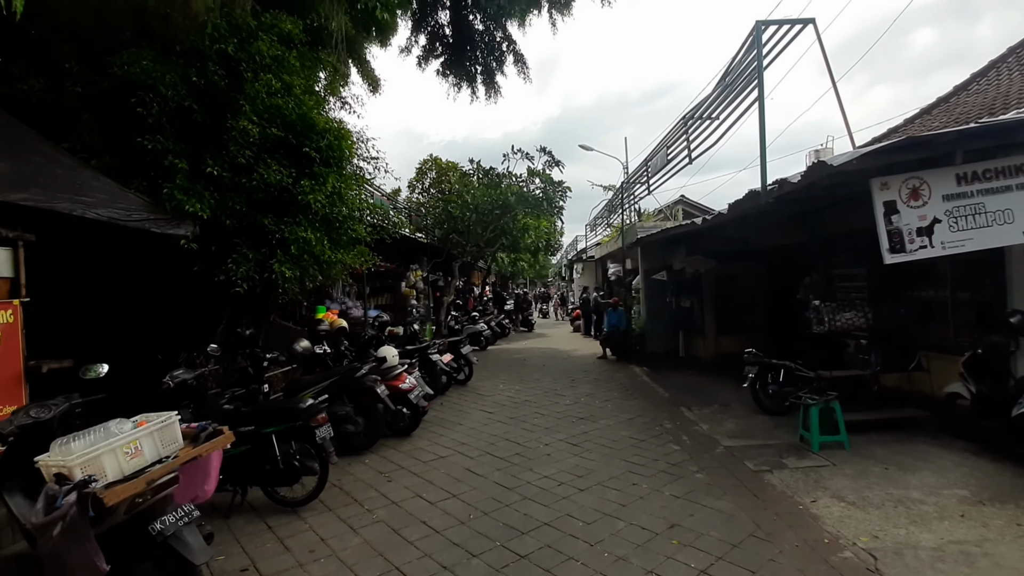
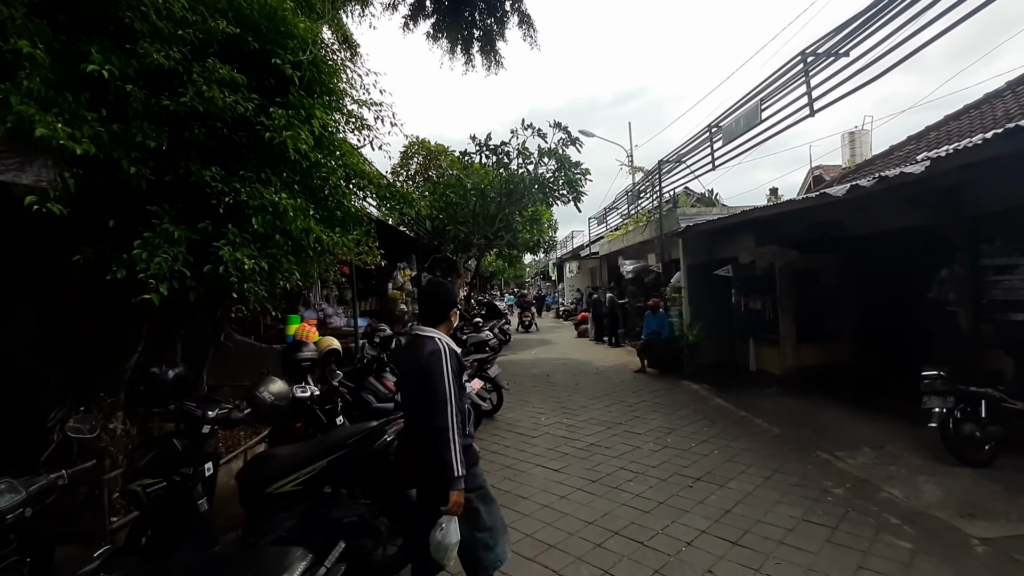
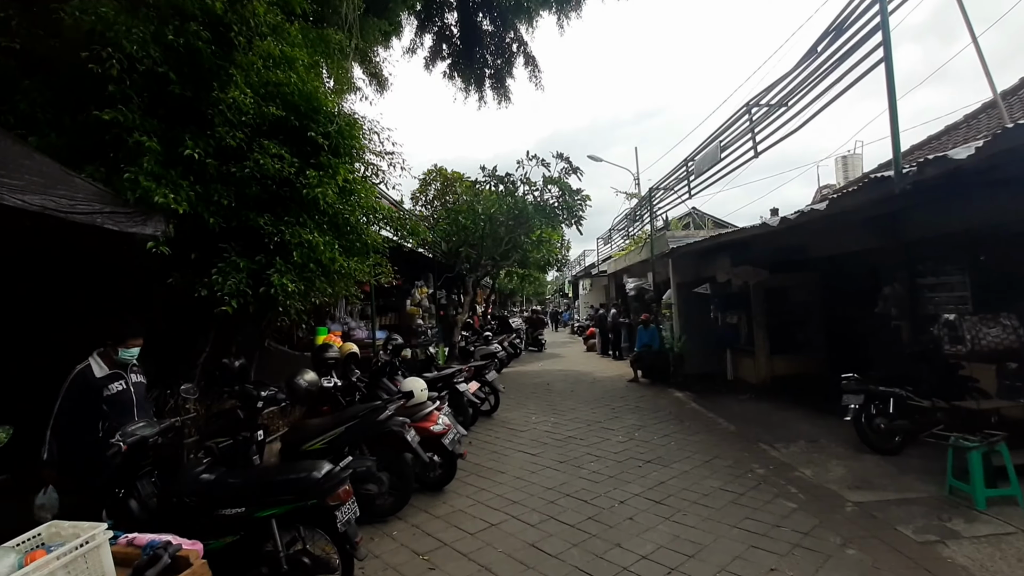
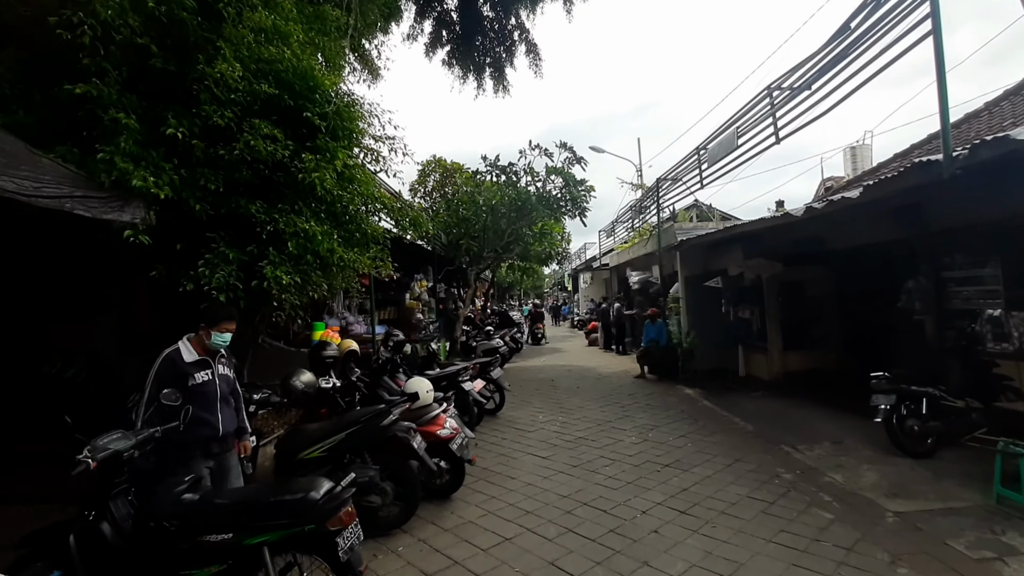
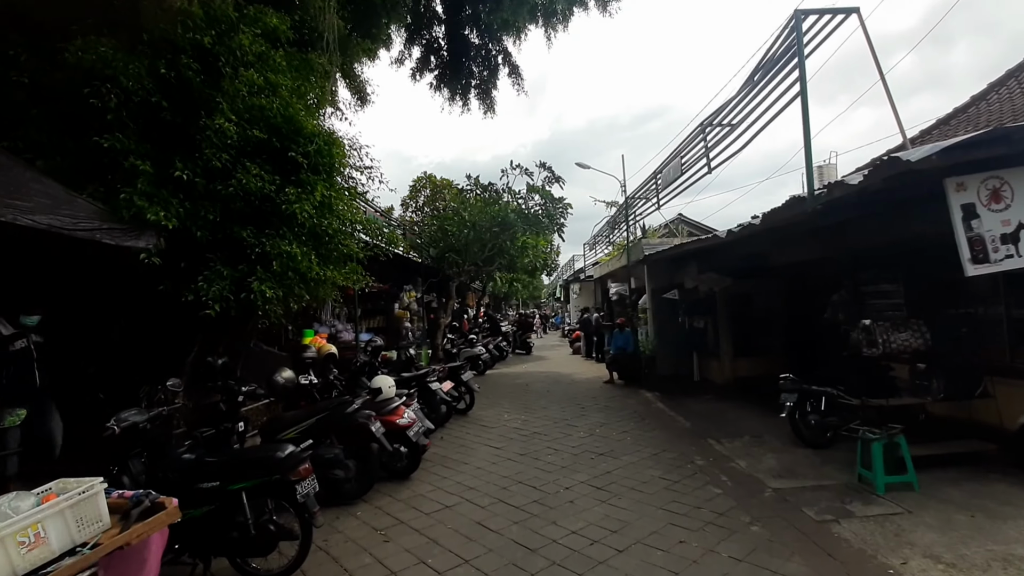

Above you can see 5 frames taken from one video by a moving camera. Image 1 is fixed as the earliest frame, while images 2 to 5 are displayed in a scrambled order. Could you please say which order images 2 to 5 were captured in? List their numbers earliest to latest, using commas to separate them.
5, 3, 4, 2
